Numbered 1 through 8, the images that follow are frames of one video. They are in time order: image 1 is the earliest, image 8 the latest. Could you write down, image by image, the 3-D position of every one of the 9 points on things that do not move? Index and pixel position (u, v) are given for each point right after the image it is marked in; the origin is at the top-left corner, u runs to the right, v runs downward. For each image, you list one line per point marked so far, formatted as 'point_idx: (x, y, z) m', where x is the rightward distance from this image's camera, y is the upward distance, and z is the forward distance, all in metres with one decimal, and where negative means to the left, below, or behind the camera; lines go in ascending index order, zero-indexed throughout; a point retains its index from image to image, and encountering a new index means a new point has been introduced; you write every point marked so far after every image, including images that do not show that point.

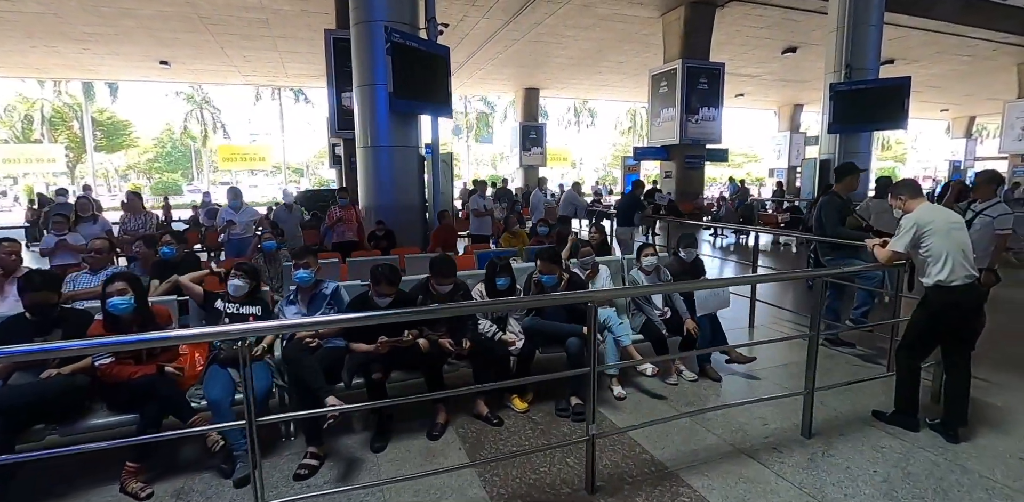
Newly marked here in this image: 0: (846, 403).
0: (+2.2, -1.0, +3.3) m
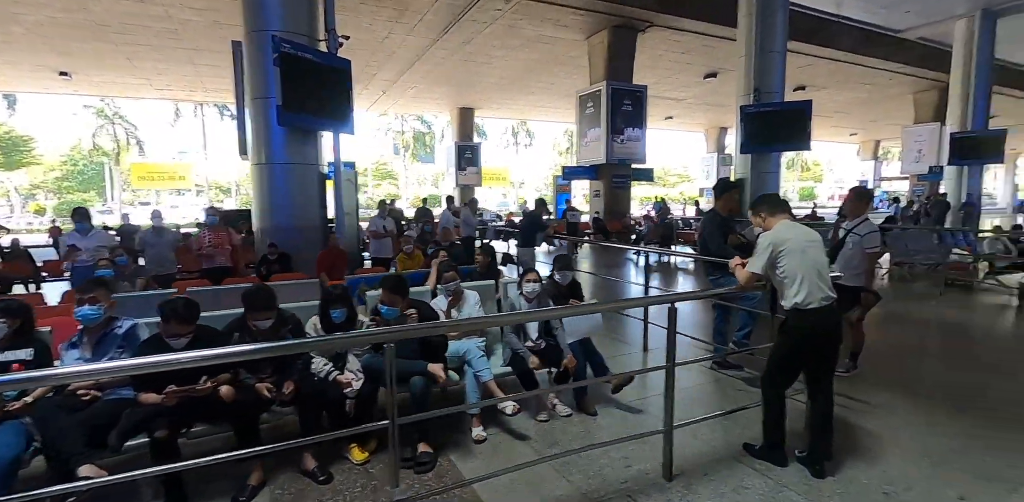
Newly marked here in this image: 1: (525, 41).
0: (+1.3, -1.1, +3.0) m
1: (+0.3, +7.1, +17.0) m
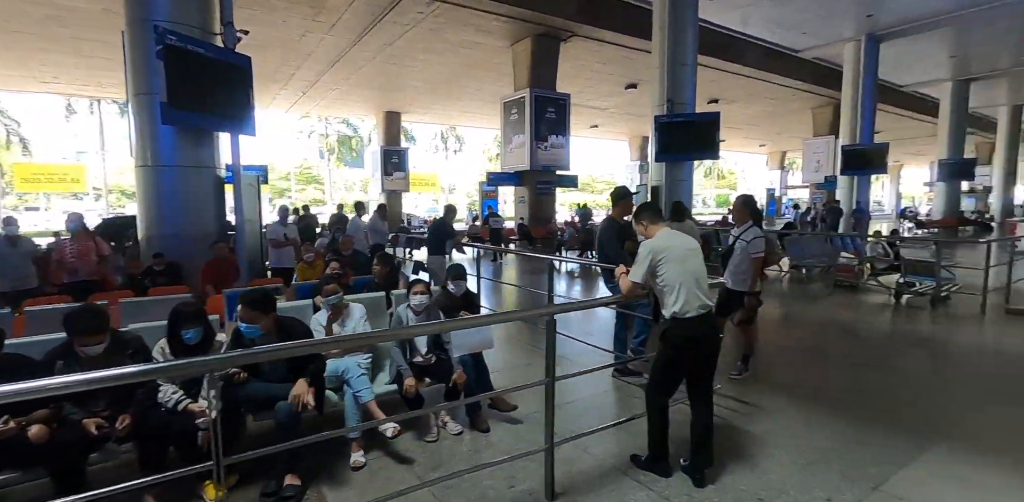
0: (+0.6, -1.2, +3.0) m
1: (-2.2, +6.9, +16.8) m
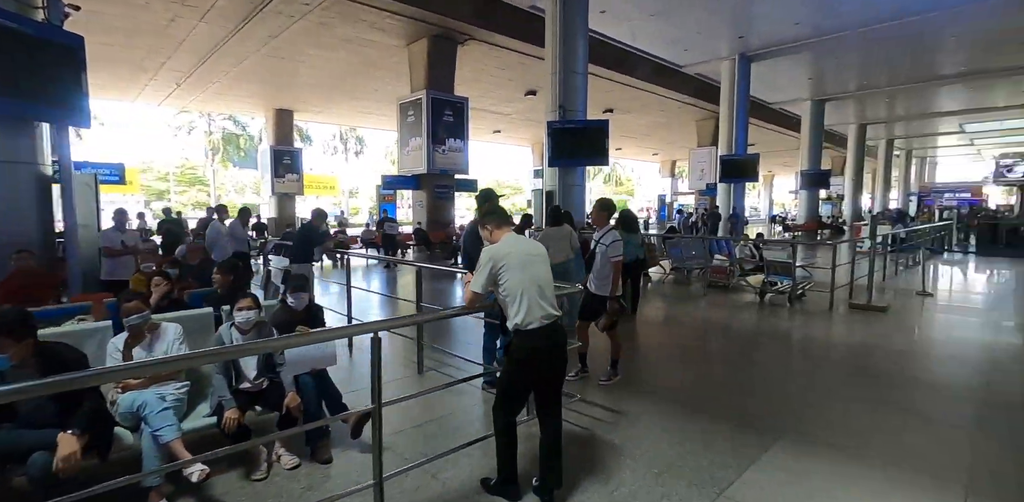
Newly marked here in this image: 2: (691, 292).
0: (-0.3, -1.2, +2.8) m
1: (-5.4, +6.7, +16.0) m
2: (+3.0, -0.7, +8.5) m
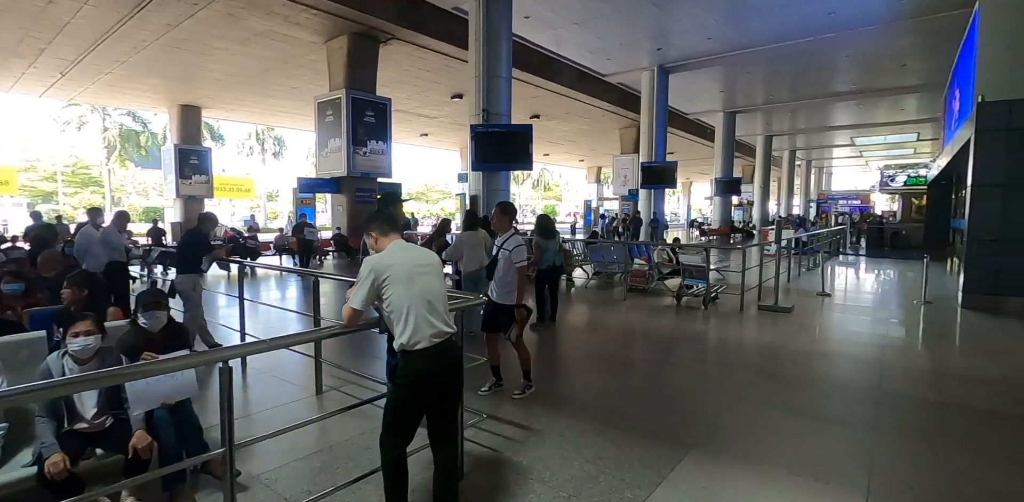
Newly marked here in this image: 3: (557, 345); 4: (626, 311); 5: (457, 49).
0: (-0.8, -1.3, +2.5) m
1: (-7.7, +6.4, +14.9) m
2: (+1.7, -0.8, +8.6) m
3: (+0.5, -1.0, +5.4) m
4: (+1.7, -0.9, +7.3) m
5: (-1.5, +6.2, +15.4) m
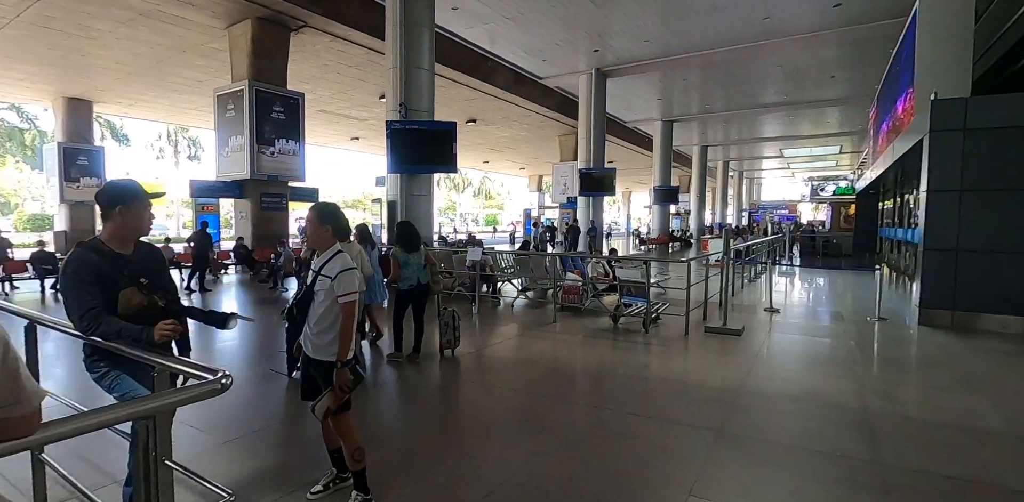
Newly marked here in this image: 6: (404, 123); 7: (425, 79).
0: (-1.4, -1.4, +1.1) m
1: (-9.7, +6.1, +12.9) m
2: (+0.5, -1.0, +7.4) m
3: (-0.4, -1.2, +4.2) m
4: (+0.5, -1.1, +6.2) m
5: (-3.5, +5.8, +14.0) m
6: (-2.1, +2.5, +9.8) m
7: (-1.8, +3.6, +10.6) m
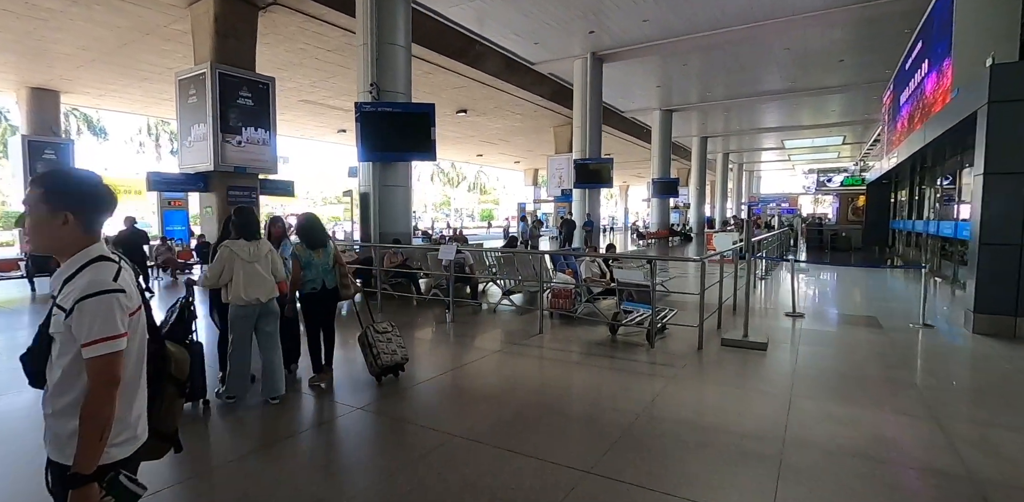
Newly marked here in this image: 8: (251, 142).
0: (-1.6, -1.4, 0.0) m
1: (-10.0, +6.1, +11.7) m
2: (+0.2, -0.9, +6.4) m
3: (-0.6, -1.2, +3.1) m
4: (+0.3, -1.0, +5.1) m
5: (-3.8, +5.9, +12.9) m
6: (-2.4, +2.5, +8.7) m
7: (-2.1, +3.7, +9.5) m
8: (-6.1, +2.6, +11.7) m
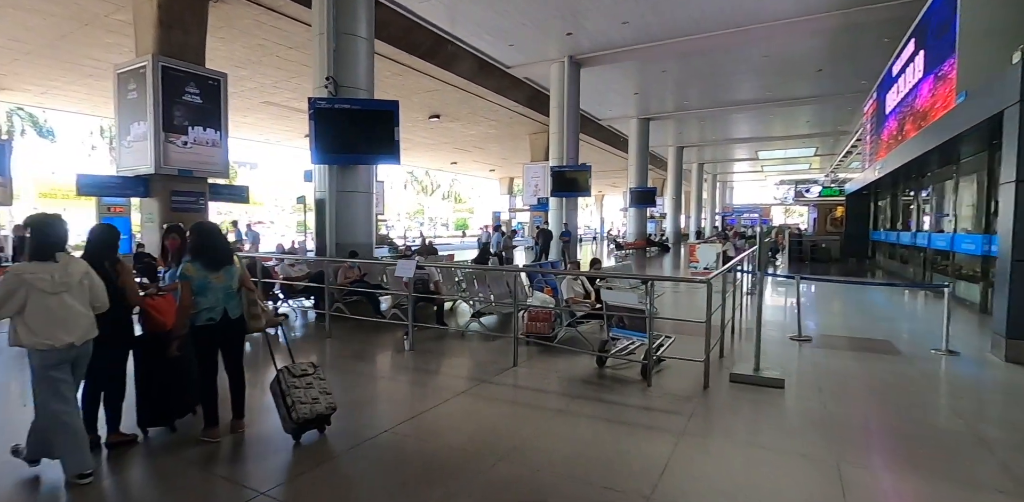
0: (-1.6, -1.5, -0.9) m
1: (-10.6, +5.9, +10.4) m
2: (-0.1, -1.1, +5.5) m
3: (-0.8, -1.3, +2.2) m
4: (0.0, -1.2, +4.2) m
5: (-4.5, +5.6, +11.9) m
6: (-2.8, +2.3, +7.7) m
7: (-2.6, +3.5, +8.6) m
8: (-6.6, +2.3, +10.6) m
